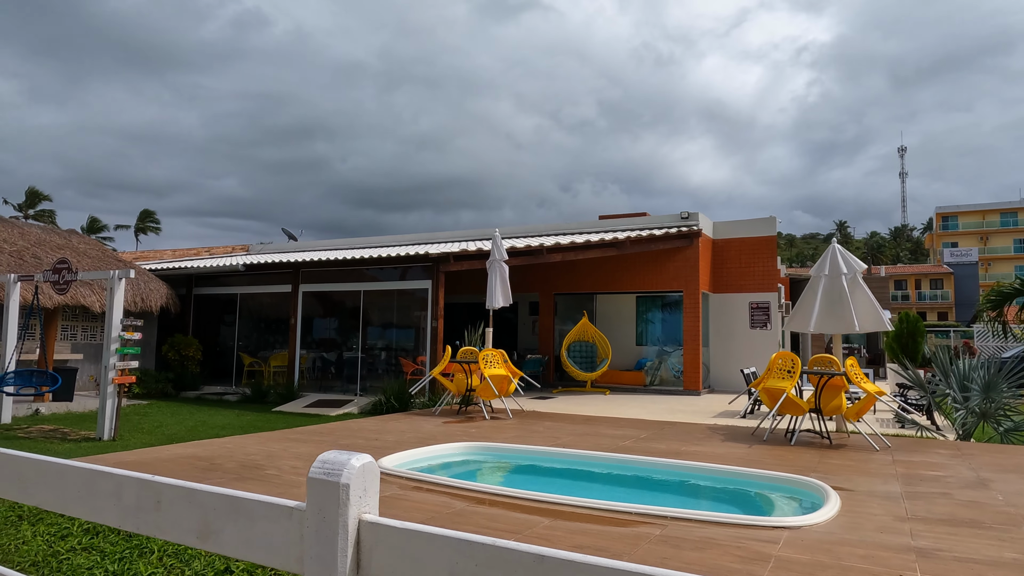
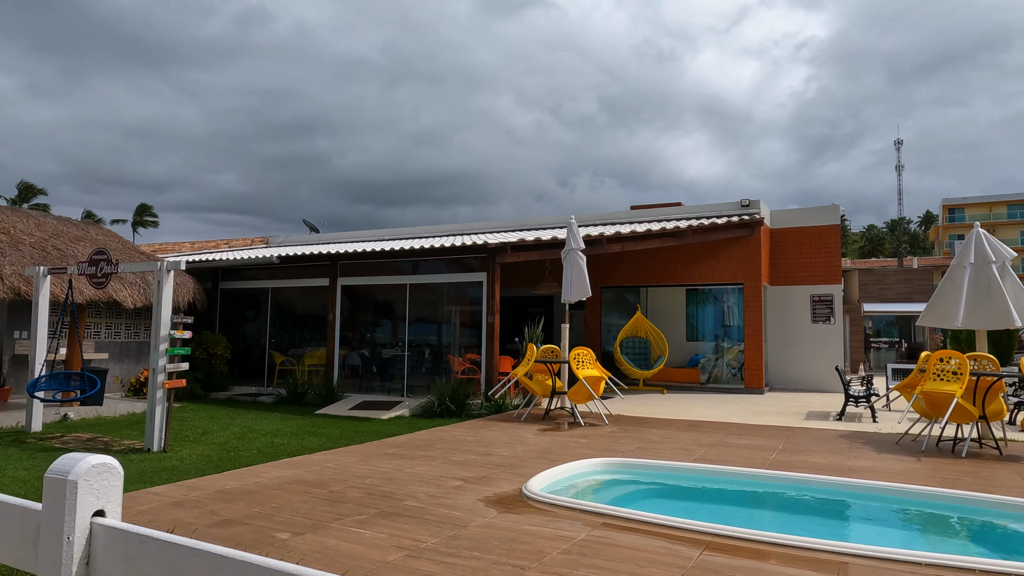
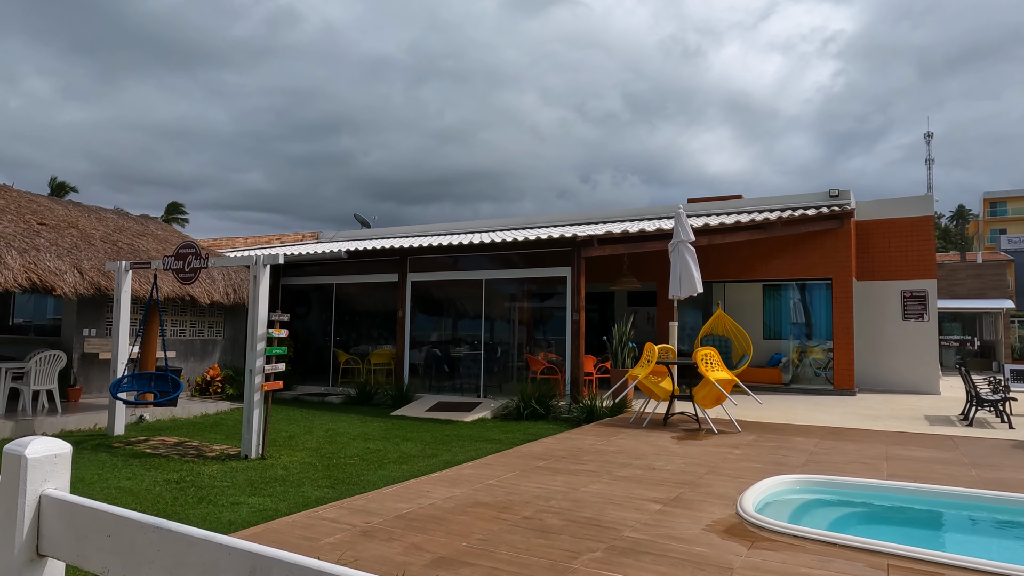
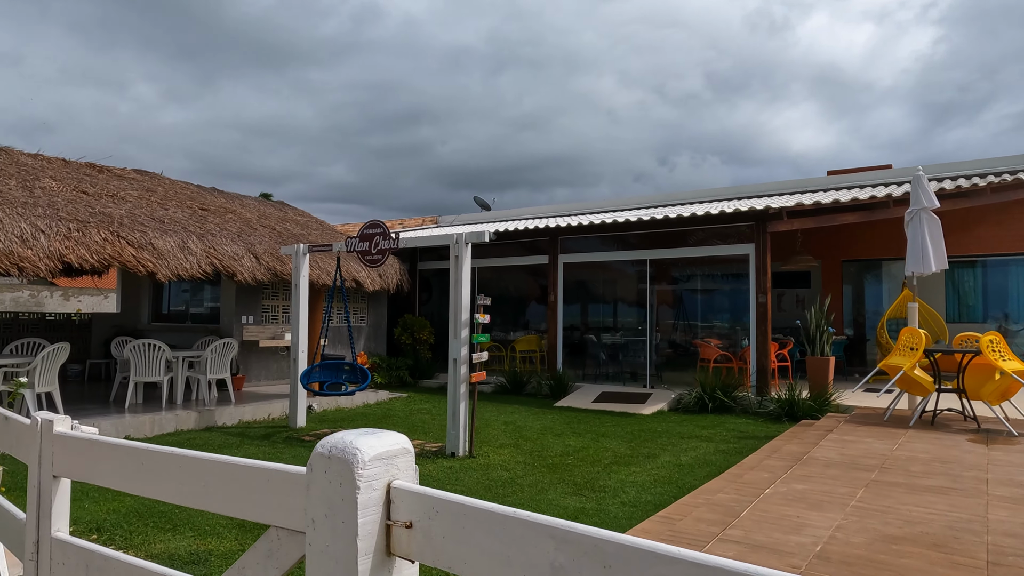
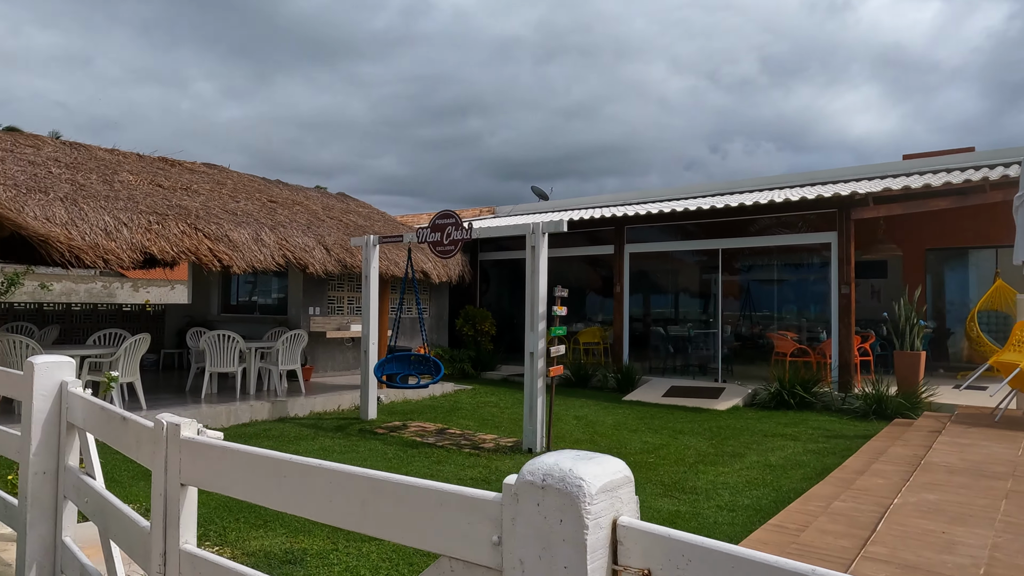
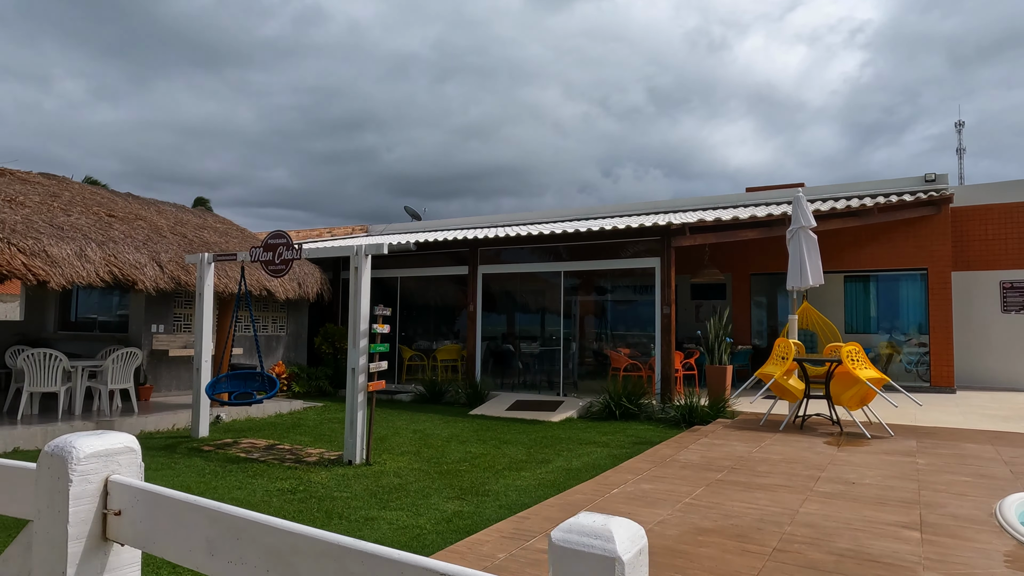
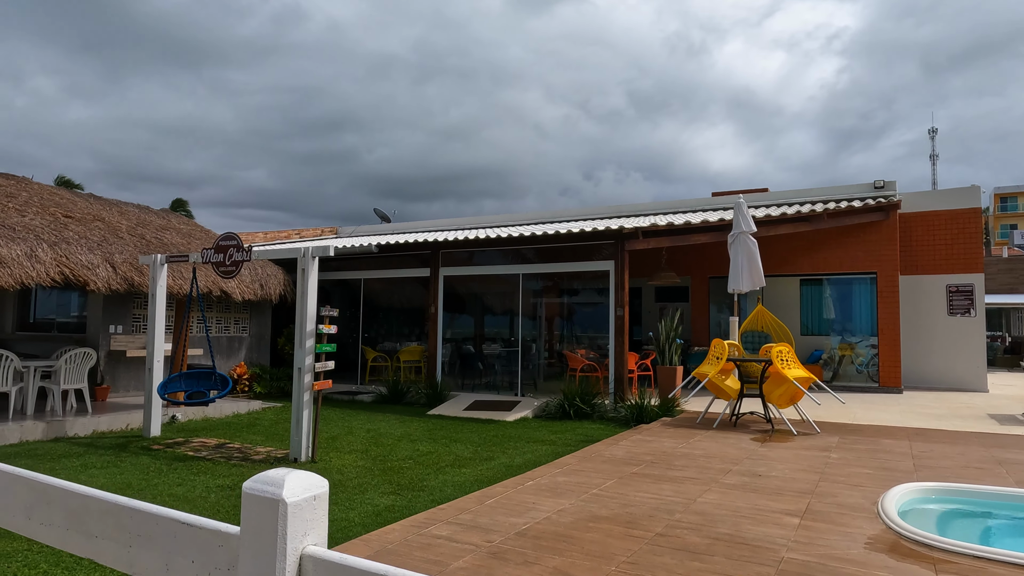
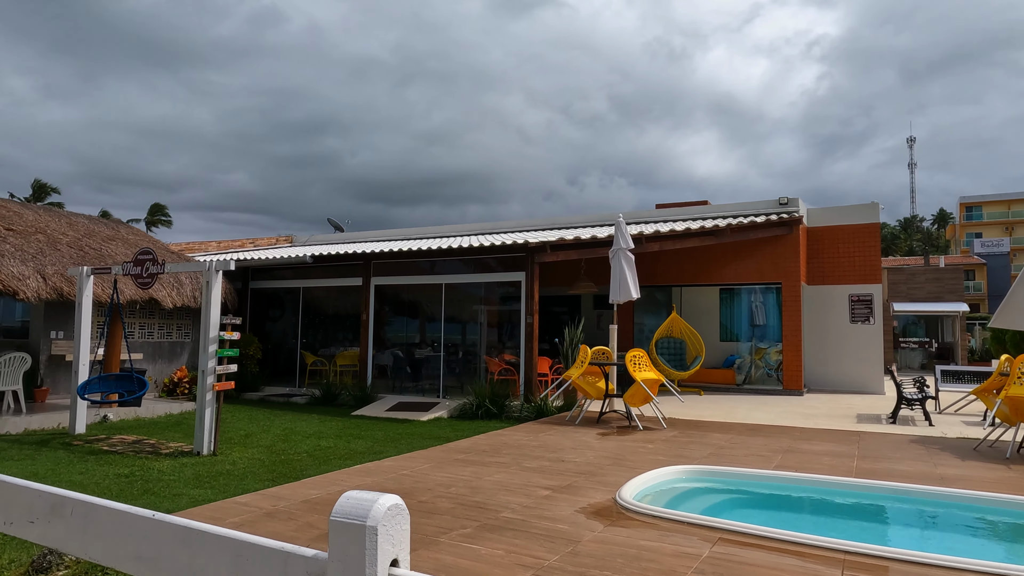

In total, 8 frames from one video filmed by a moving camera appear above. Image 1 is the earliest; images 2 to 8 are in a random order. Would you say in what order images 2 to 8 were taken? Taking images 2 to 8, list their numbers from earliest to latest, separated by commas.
2, 8, 3, 7, 6, 4, 5
